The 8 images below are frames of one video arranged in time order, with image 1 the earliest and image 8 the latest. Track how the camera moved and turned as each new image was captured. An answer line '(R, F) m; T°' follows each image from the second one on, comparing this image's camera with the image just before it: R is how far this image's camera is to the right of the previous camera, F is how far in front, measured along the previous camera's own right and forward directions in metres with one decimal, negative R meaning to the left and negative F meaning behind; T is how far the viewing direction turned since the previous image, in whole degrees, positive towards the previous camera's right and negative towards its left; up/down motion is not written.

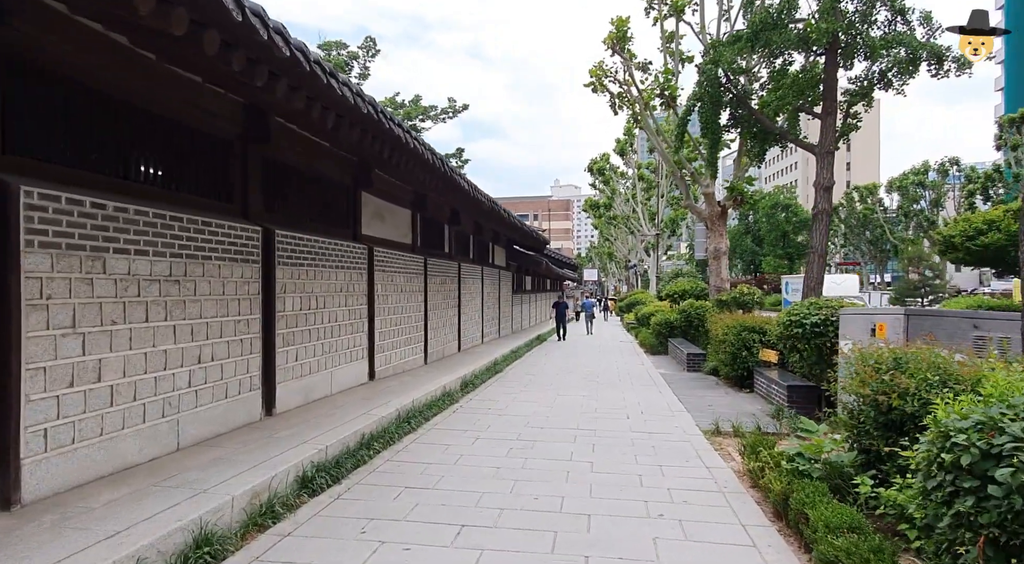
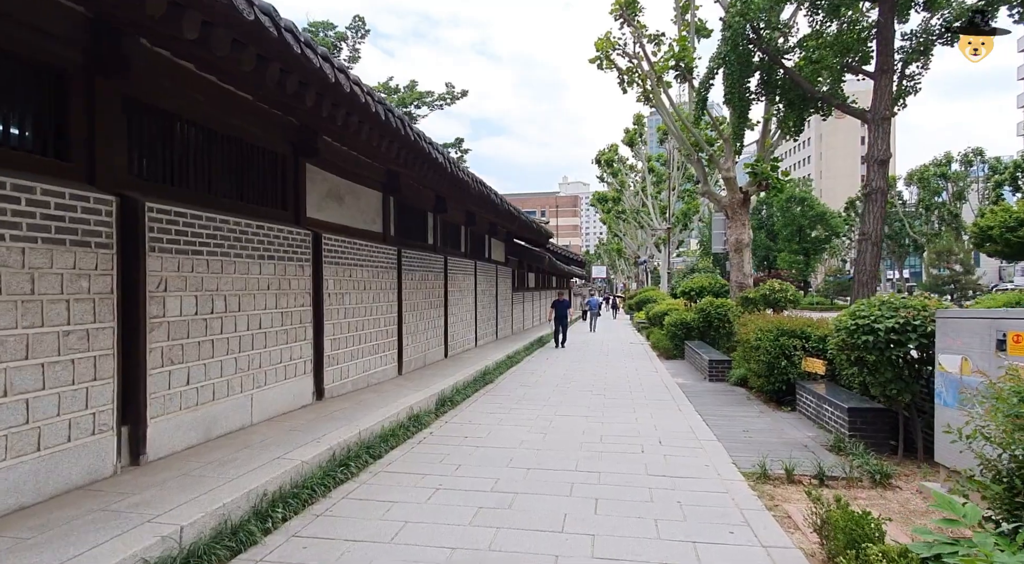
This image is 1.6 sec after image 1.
(+0.3, +1.7) m; -1°
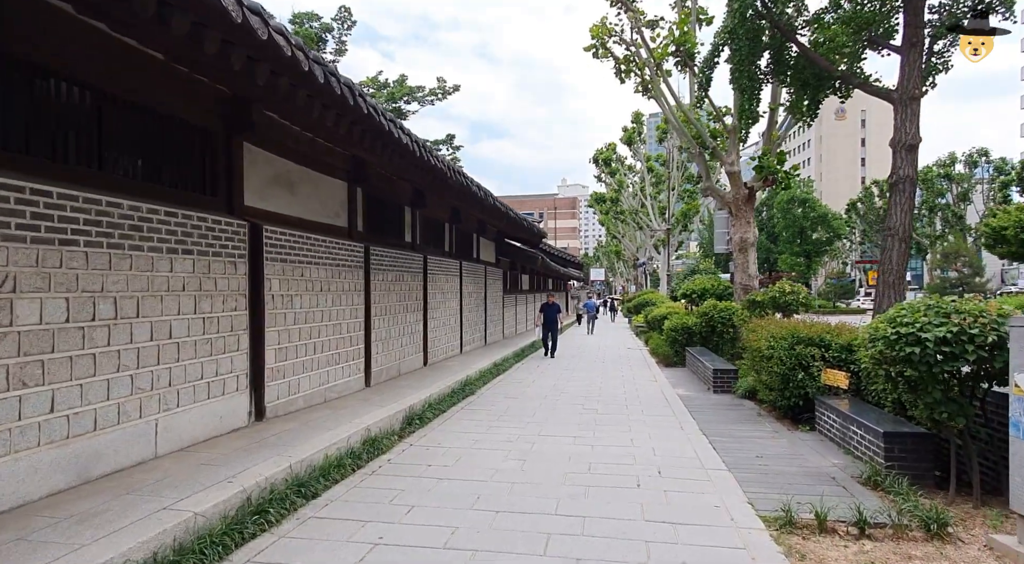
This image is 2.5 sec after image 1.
(+0.2, +1.0) m; 0°
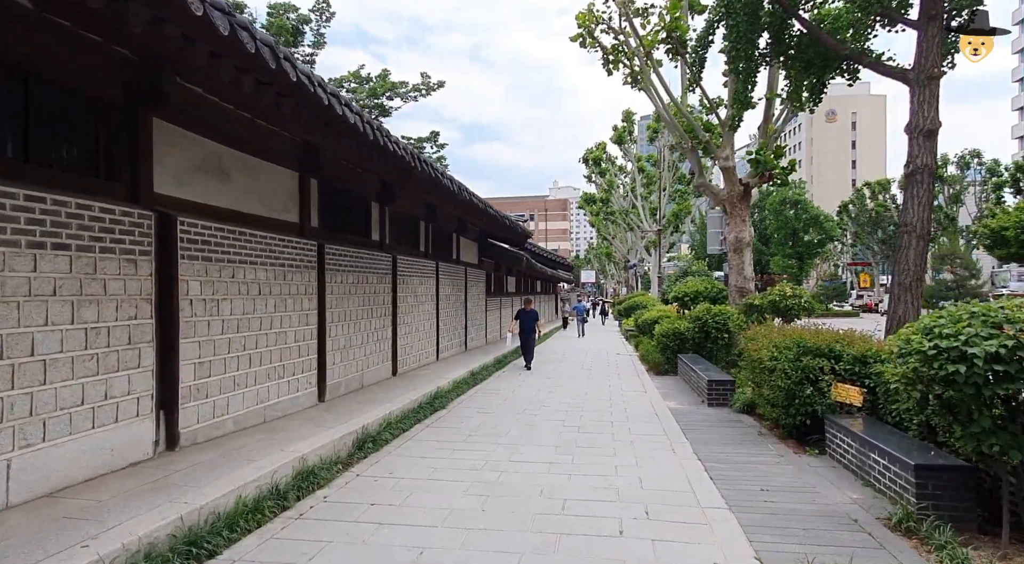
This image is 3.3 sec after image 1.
(+0.2, +0.9) m; +1°
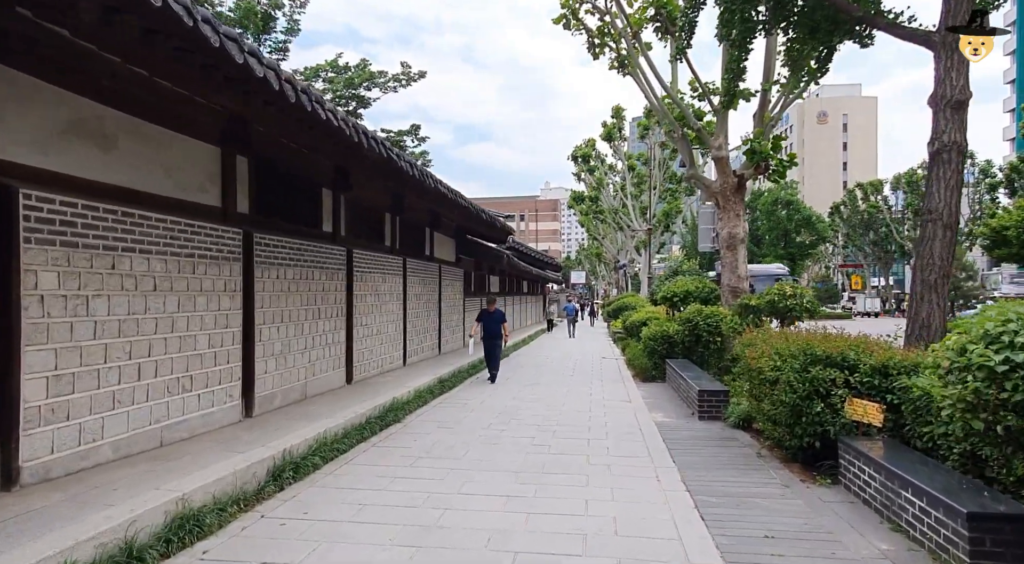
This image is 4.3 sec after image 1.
(+0.3, +1.0) m; +1°
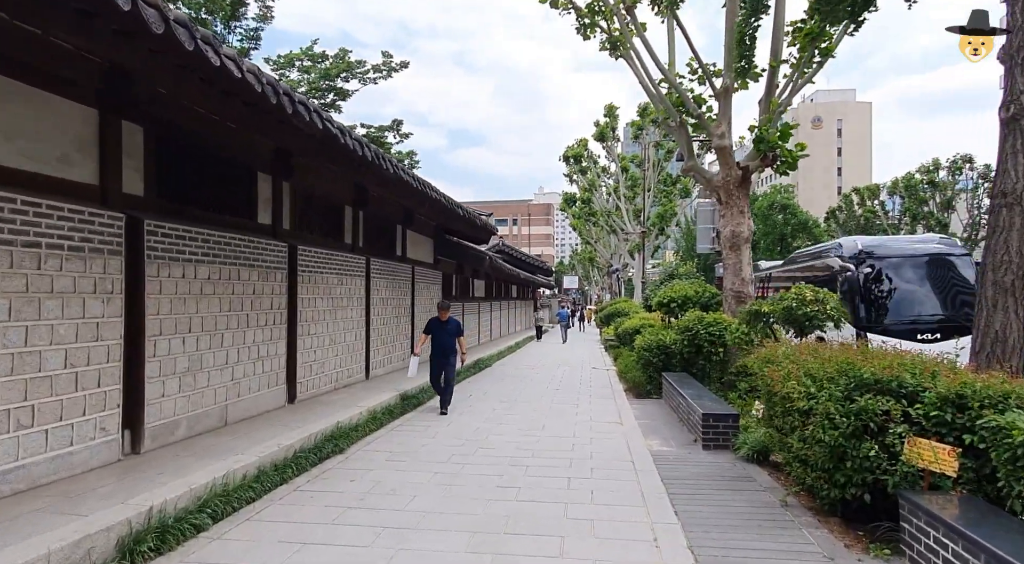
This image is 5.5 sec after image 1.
(+0.3, +1.3) m; +1°
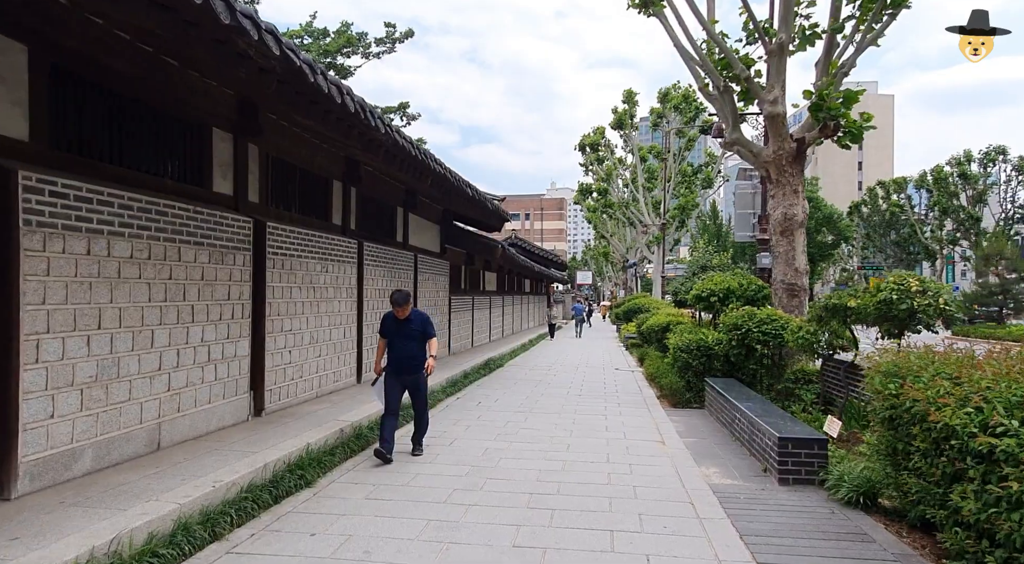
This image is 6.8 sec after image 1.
(-0.1, +1.5) m; -1°
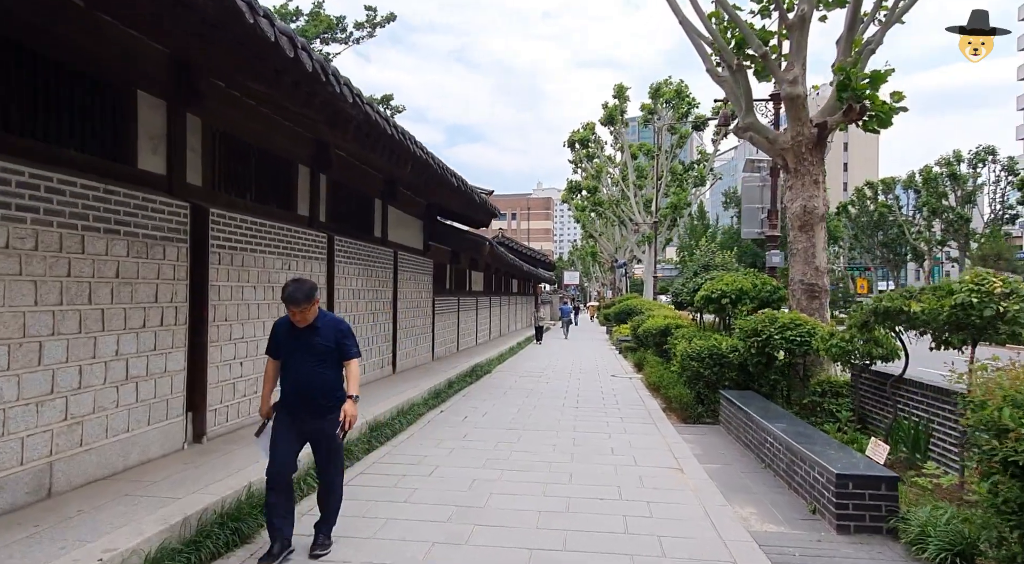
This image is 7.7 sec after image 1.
(-0.1, +1.0) m; +1°
